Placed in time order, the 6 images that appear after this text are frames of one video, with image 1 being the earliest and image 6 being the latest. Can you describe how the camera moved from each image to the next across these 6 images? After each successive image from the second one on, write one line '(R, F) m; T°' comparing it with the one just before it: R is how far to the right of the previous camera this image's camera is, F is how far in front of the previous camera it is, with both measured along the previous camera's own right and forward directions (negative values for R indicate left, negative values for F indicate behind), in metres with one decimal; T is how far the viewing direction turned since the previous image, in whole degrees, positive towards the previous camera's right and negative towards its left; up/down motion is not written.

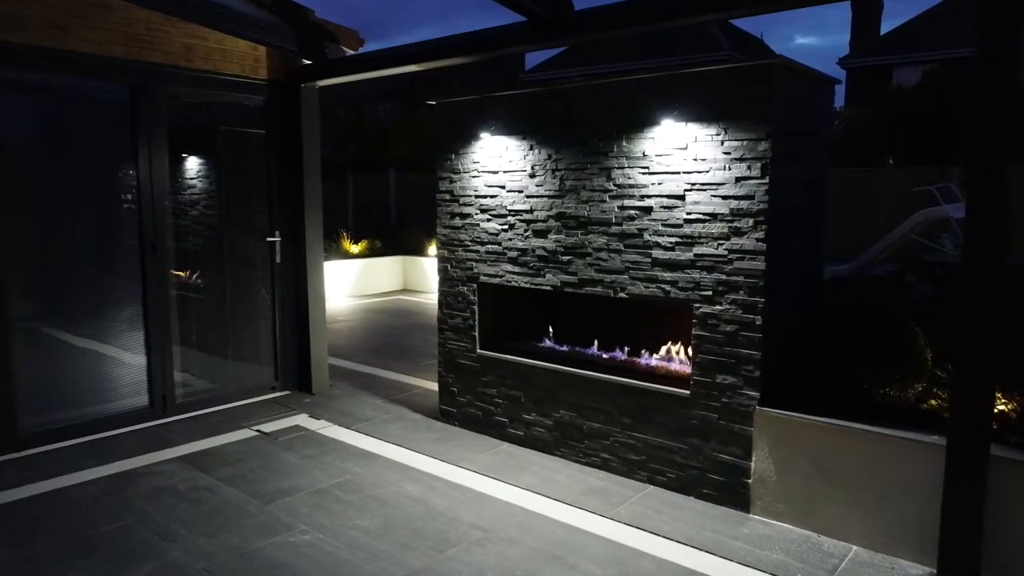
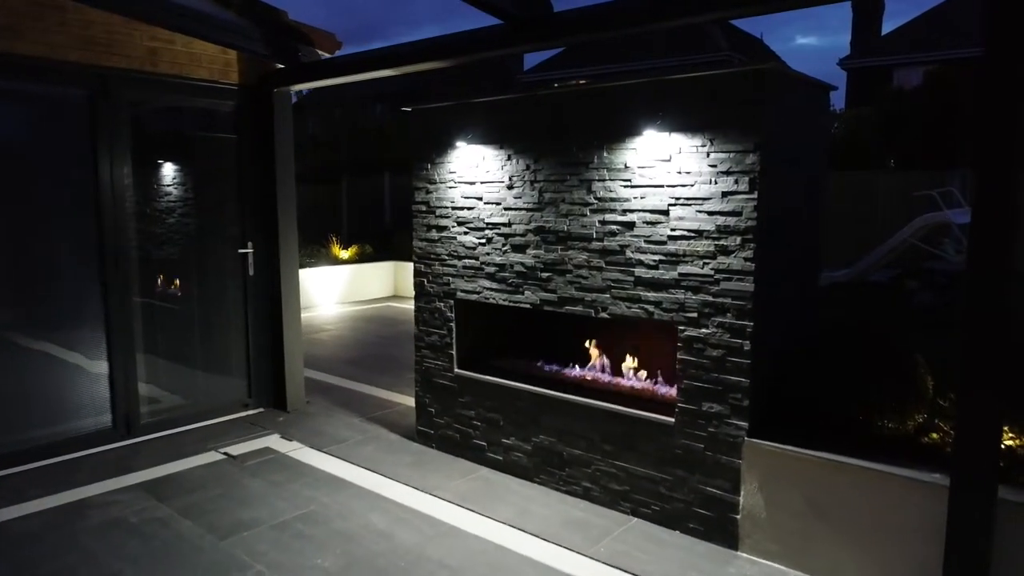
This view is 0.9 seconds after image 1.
(+0.1, +0.2) m; 0°
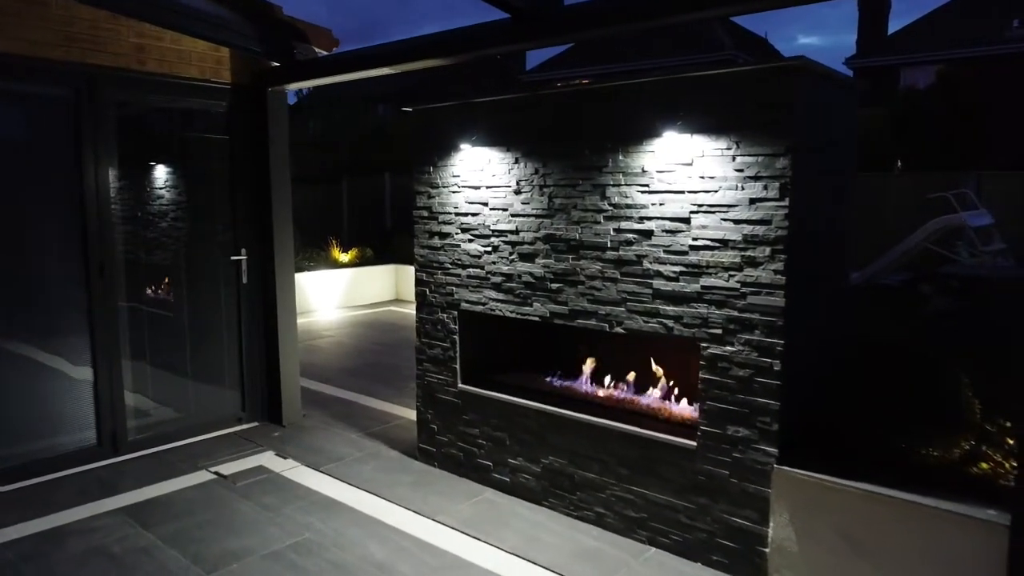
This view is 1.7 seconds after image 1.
(0.0, +0.2) m; 0°
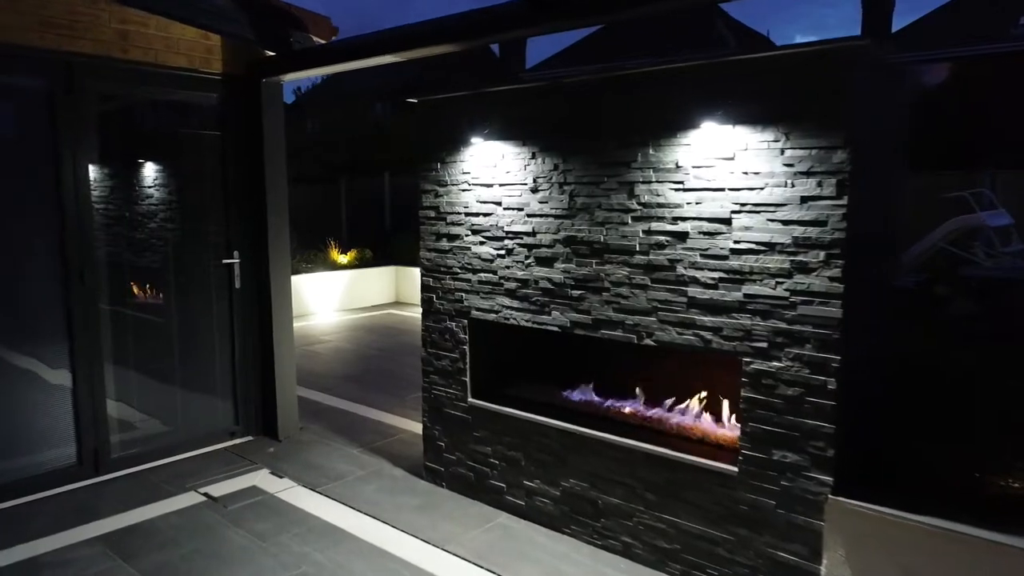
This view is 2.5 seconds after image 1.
(-0.1, +0.3) m; 0°
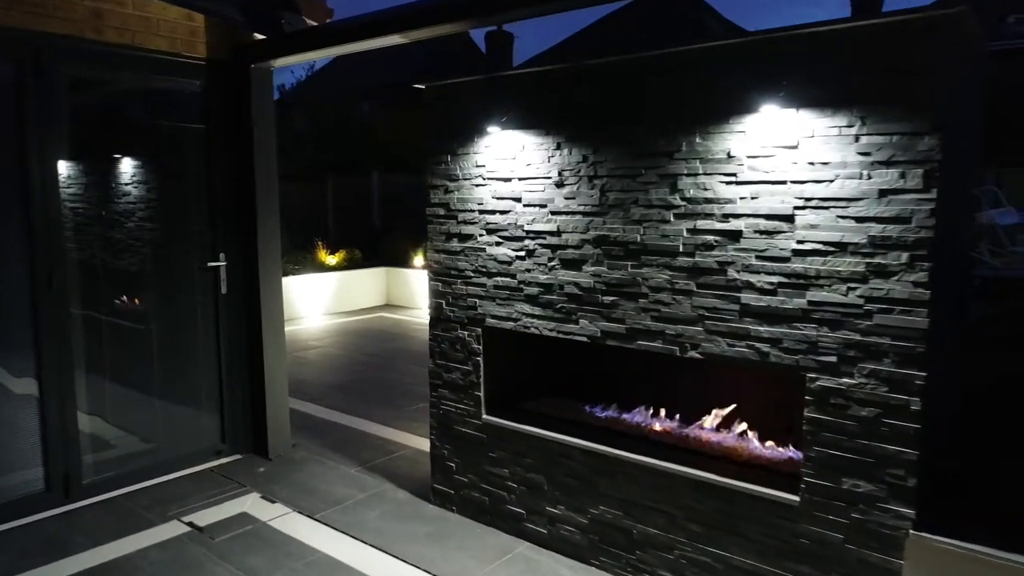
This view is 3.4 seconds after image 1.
(-0.1, +0.3) m; +1°
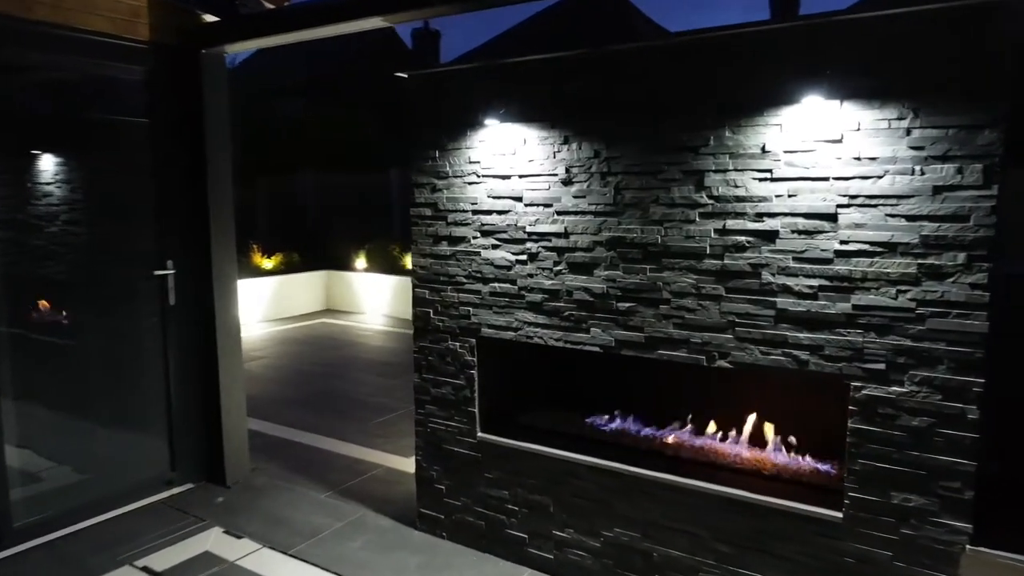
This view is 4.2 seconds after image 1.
(-0.3, +0.2) m; +6°
